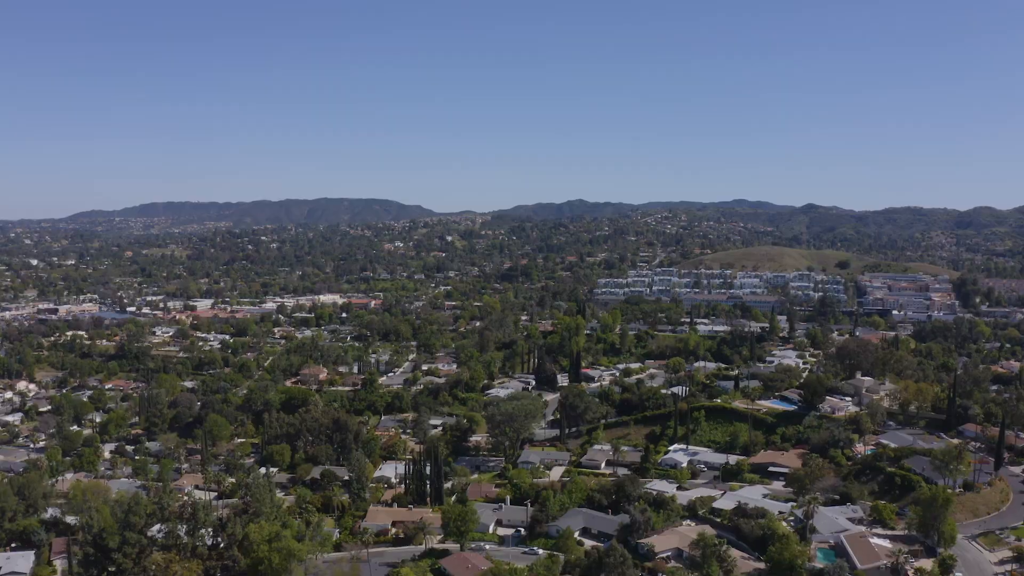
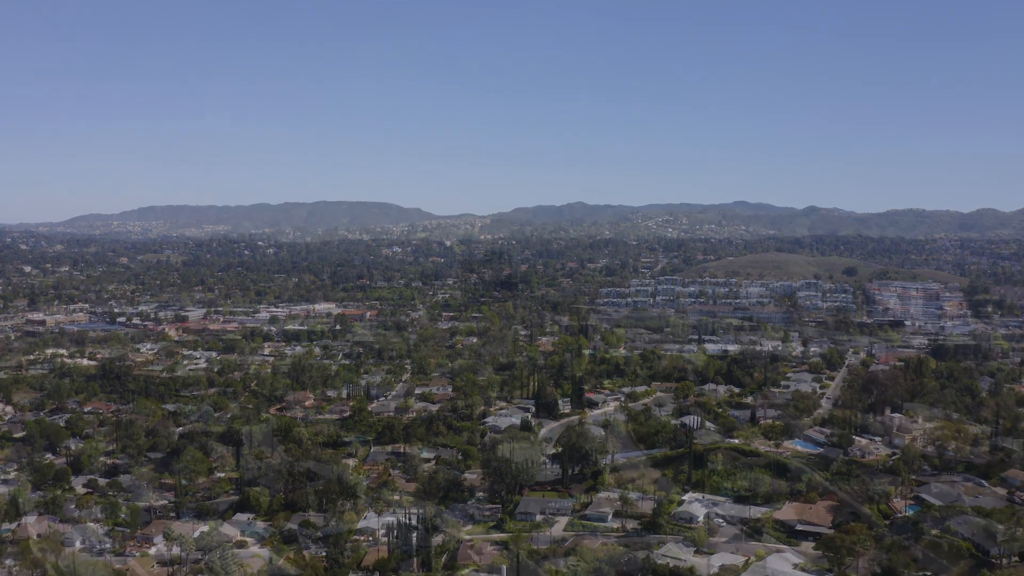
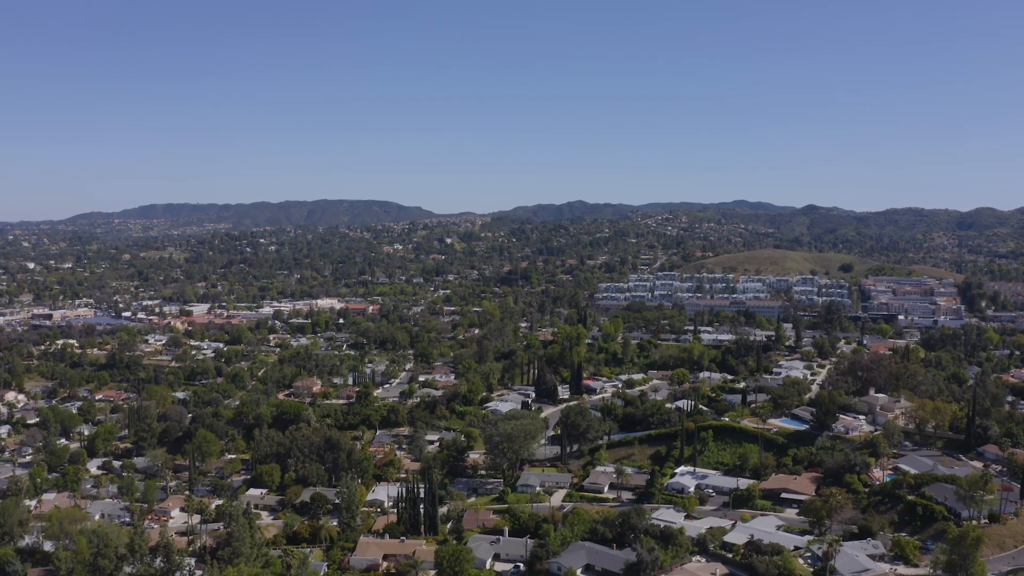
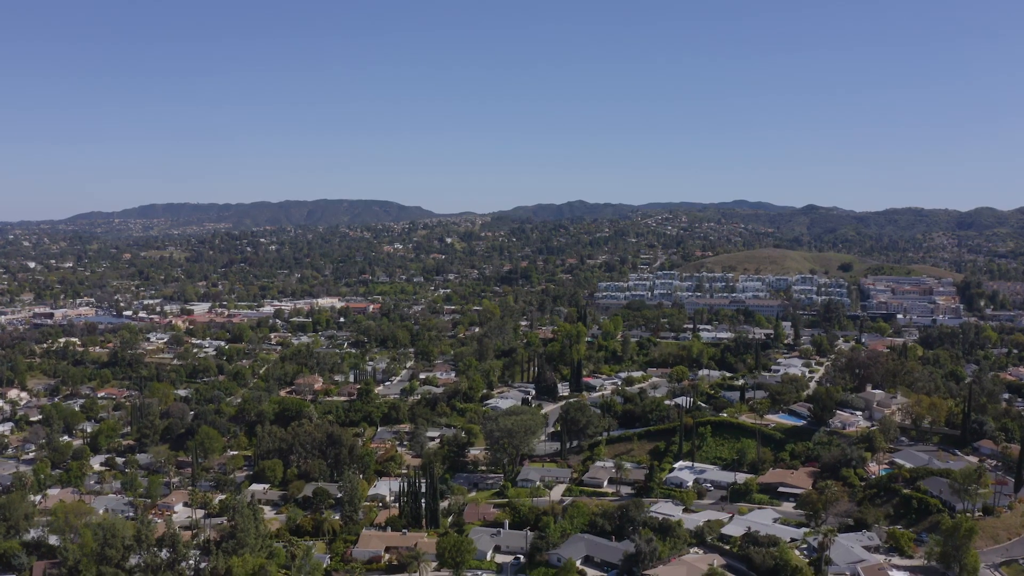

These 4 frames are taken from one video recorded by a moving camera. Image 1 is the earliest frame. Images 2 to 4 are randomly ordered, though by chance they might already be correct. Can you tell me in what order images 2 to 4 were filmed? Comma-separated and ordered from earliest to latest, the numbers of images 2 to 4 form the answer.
4, 3, 2
